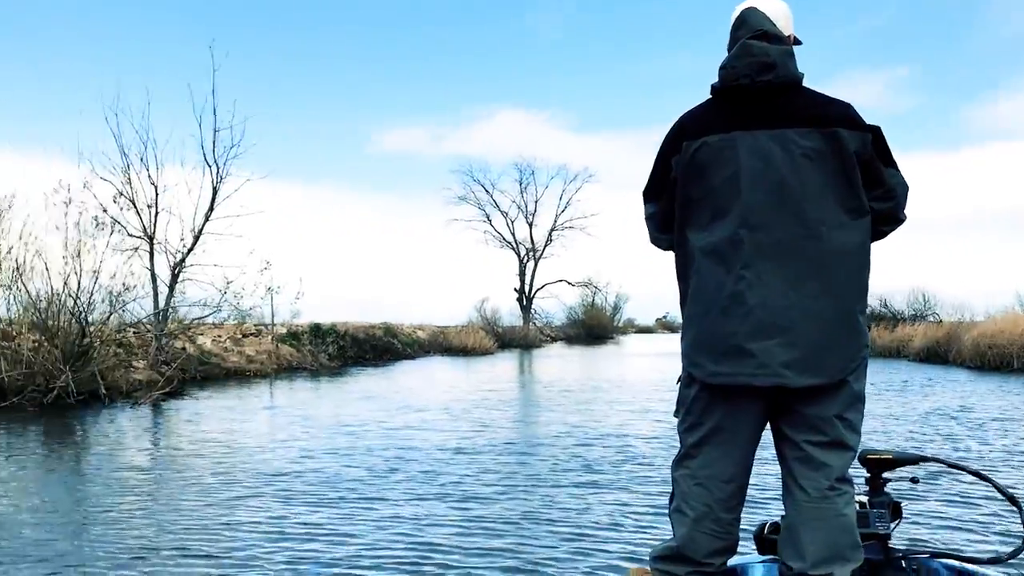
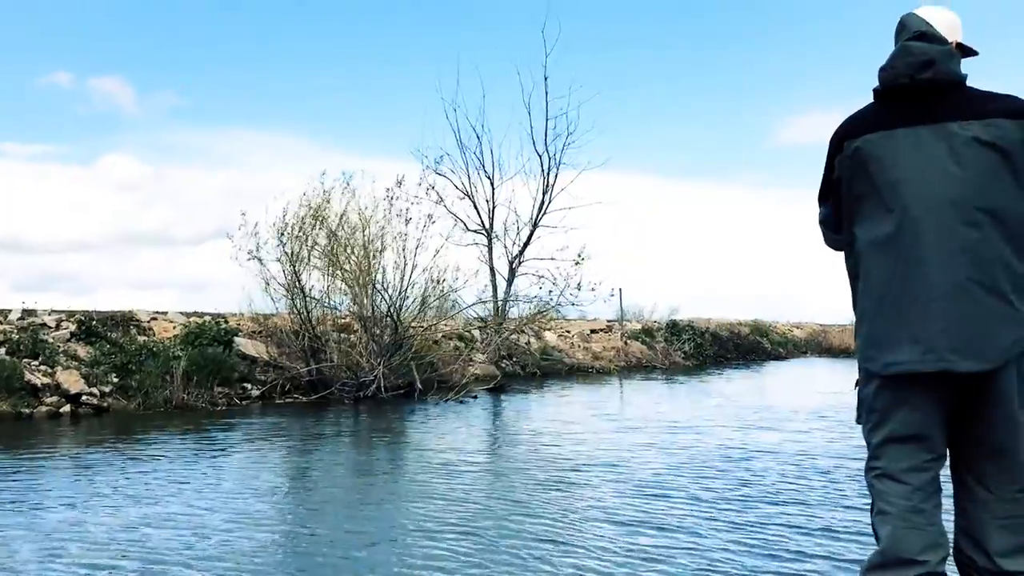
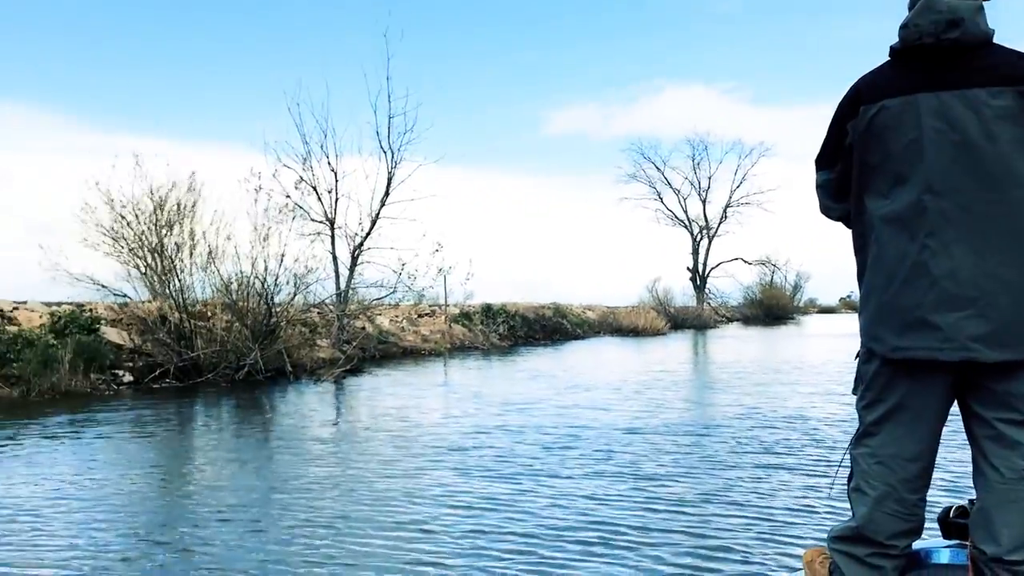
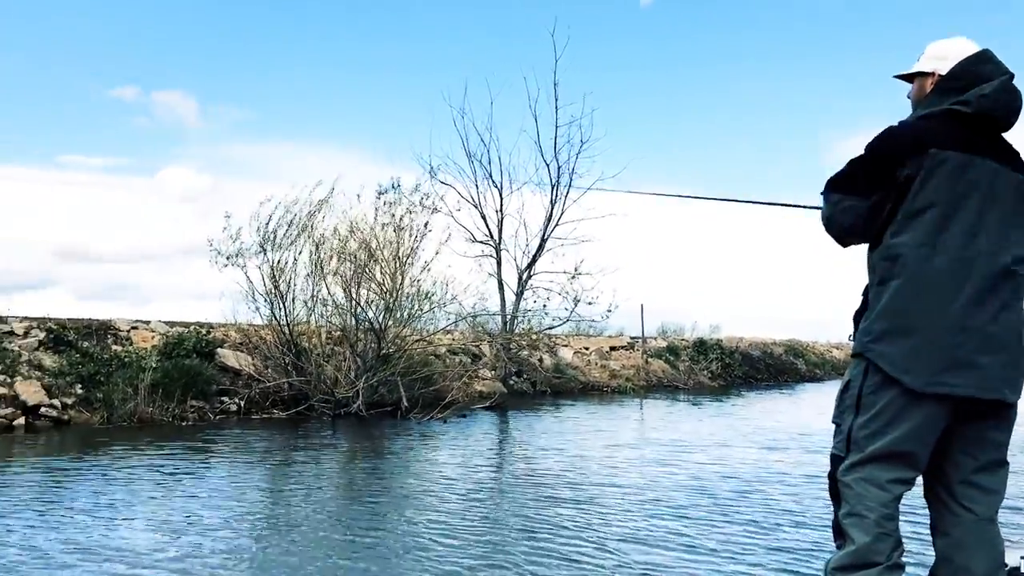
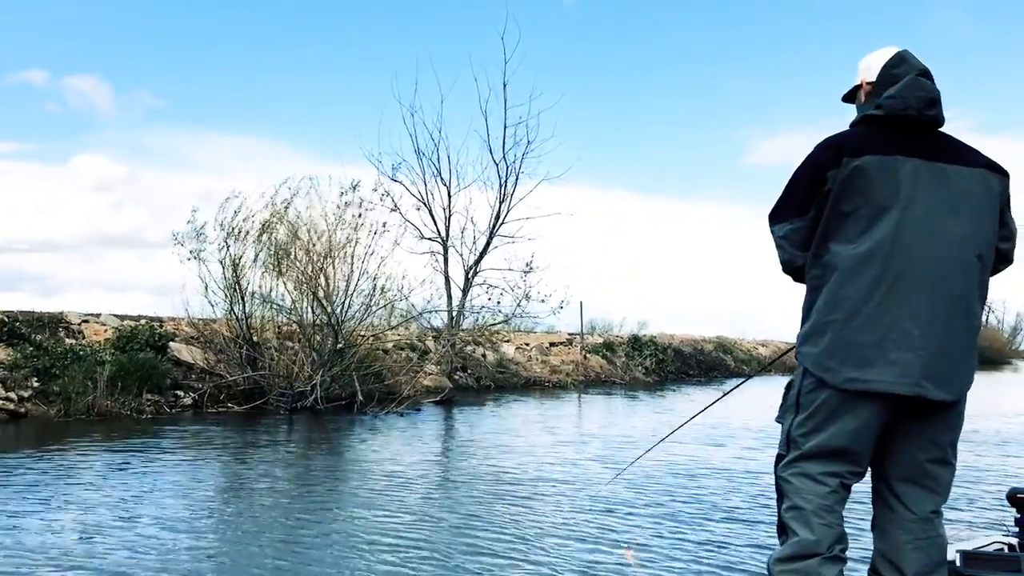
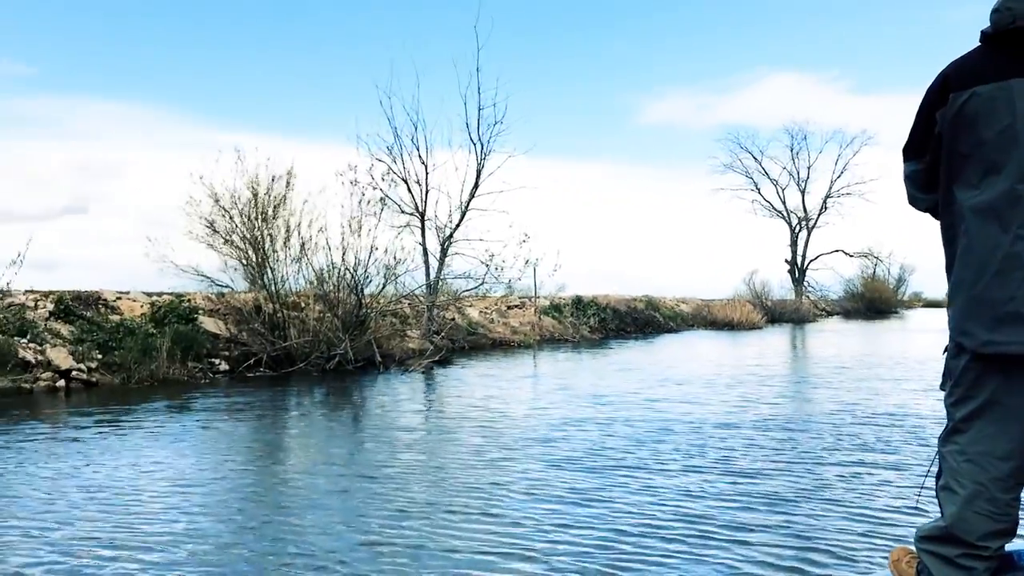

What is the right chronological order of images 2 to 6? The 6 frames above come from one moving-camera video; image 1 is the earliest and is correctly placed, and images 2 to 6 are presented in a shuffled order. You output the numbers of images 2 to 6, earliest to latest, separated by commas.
3, 6, 2, 5, 4
